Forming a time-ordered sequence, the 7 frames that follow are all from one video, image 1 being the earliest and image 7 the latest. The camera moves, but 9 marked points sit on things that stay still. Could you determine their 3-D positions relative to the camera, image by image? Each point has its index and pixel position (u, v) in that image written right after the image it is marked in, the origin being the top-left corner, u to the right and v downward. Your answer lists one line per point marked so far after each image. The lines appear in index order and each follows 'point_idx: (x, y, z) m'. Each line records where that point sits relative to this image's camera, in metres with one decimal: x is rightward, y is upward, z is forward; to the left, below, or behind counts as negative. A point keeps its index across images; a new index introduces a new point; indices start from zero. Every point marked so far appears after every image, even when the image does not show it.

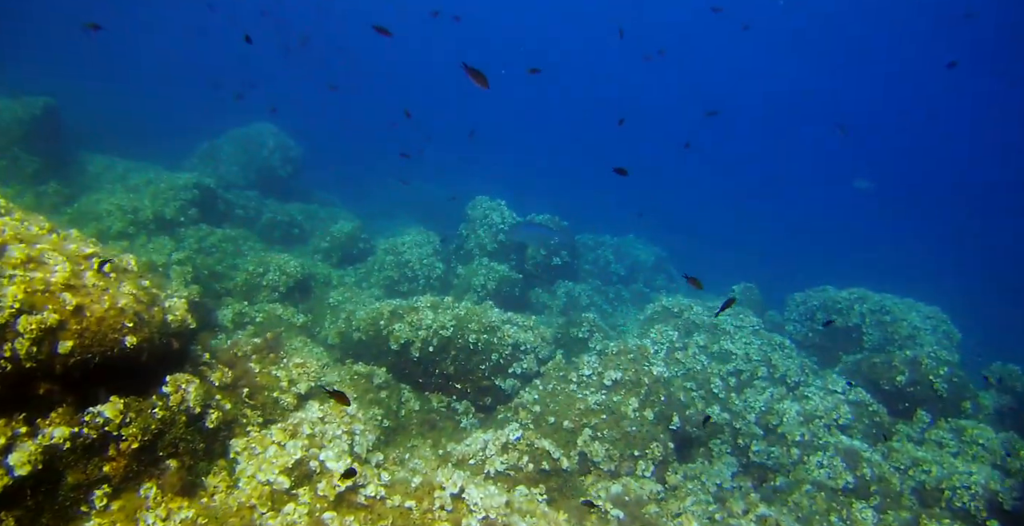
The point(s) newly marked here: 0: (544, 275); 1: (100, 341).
0: (+0.9, -0.3, +17.1) m
1: (-3.7, -0.7, +5.5) m
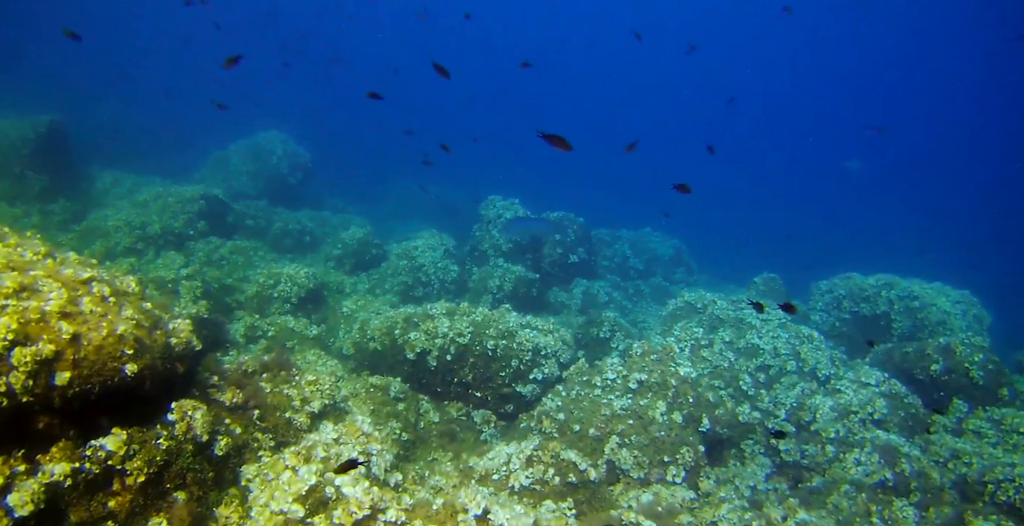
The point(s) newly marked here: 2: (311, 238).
0: (+1.3, -0.3, +16.8) m
1: (-3.5, -0.9, +5.2) m
2: (-5.4, +0.7, +16.6) m
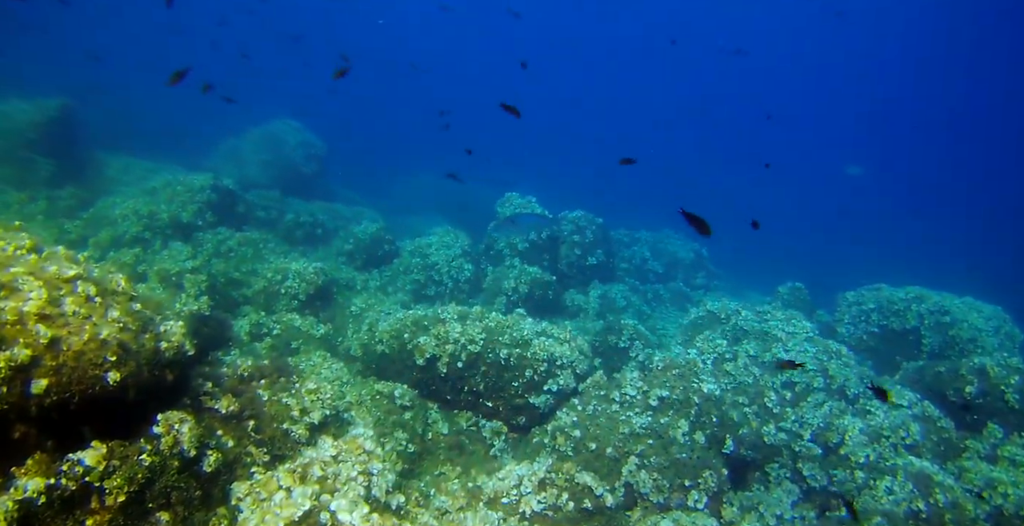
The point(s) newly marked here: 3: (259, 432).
0: (+1.8, -0.3, +16.2) m
1: (-3.4, -0.9, +4.8) m
2: (-5.0, +0.8, +16.2) m
3: (-2.5, -1.7, +6.1) m
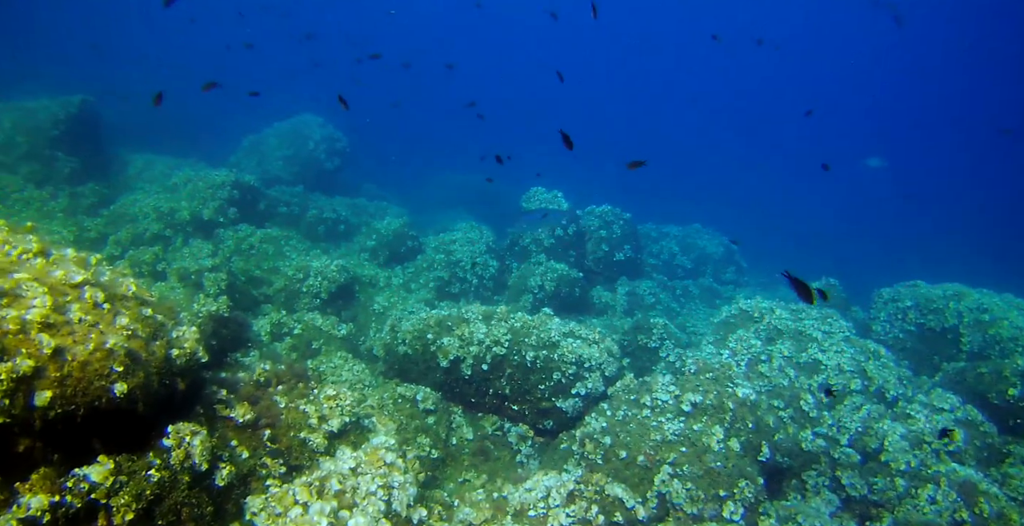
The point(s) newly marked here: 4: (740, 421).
0: (+2.4, -0.2, +15.8) m
1: (-3.2, -0.9, +4.5) m
2: (-4.4, +0.9, +16.0) m
3: (-2.3, -1.7, +5.9) m
4: (+3.1, -2.1, +8.3) m
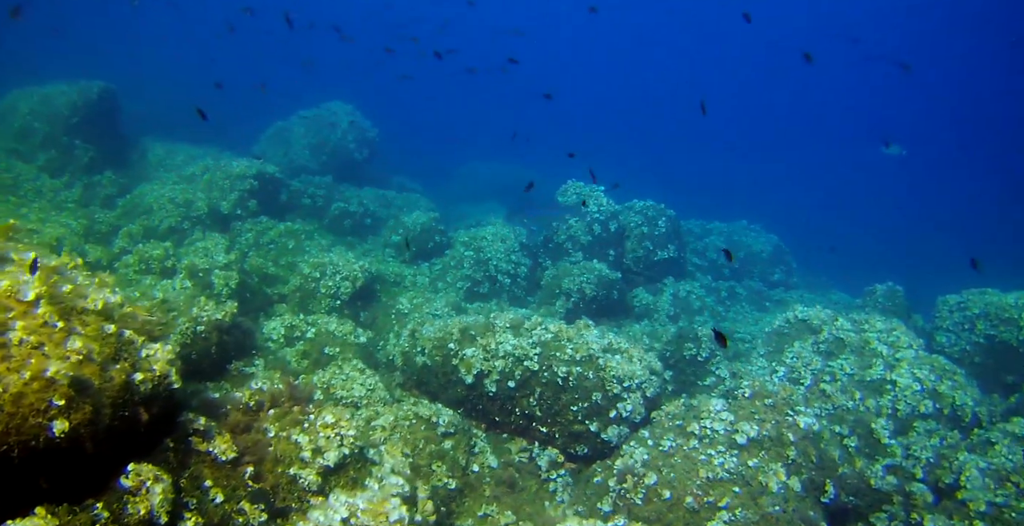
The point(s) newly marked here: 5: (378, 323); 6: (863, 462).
0: (+3.2, -0.2, +14.6) m
1: (-3.0, -1.0, +3.8) m
2: (-3.5, +1.0, +15.2) m
3: (-2.1, -1.8, +5.1) m
4: (+3.4, -2.3, +7.2) m
5: (-2.3, -1.0, +10.6) m
6: (+4.9, -2.8, +8.5) m
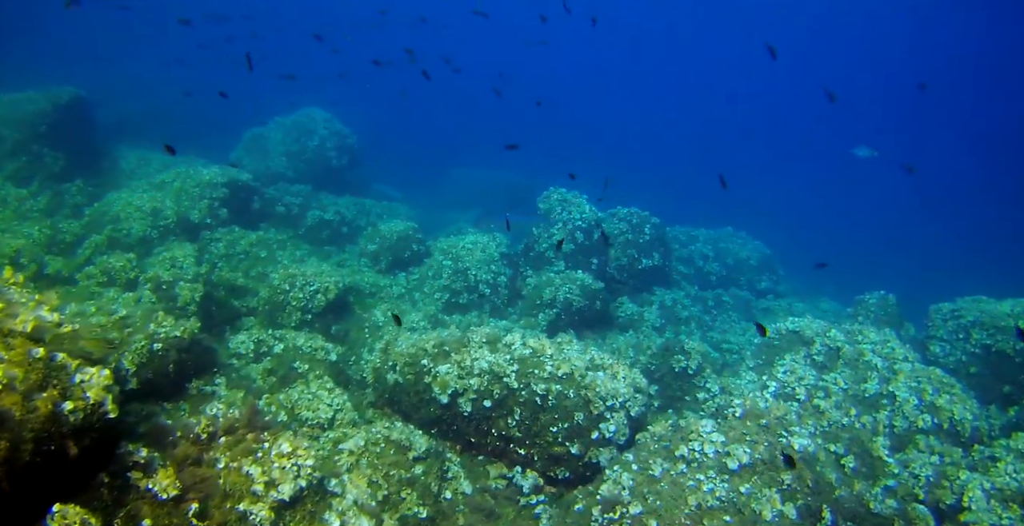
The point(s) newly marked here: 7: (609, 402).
0: (+2.8, -0.4, +14.3) m
1: (-3.2, -1.1, +3.3) m
2: (-3.9, +0.8, +14.8) m
3: (-2.3, -1.9, +4.6) m
4: (+3.2, -2.4, +6.9) m
5: (-2.7, -1.2, +10.1) m
6: (+4.6, -2.9, +8.2) m
7: (+1.2, -1.7, +7.6) m
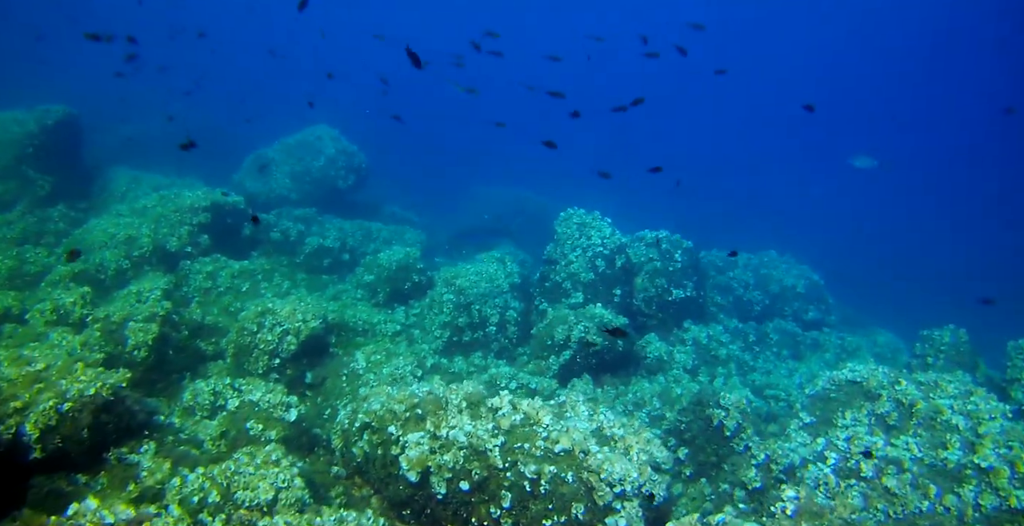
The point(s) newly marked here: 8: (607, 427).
0: (+3.0, -1.1, +12.6) m
1: (-3.6, -1.4, +2.0) m
2: (-3.6, +0.1, +13.6) m
3: (-2.6, -2.3, +3.2) m
4: (+3.0, -2.8, +5.1) m
5: (-2.6, -1.7, +8.7) m
6: (+4.5, -3.4, +6.3) m
7: (+1.0, -2.2, +6.0) m
8: (+1.0, -1.7, +6.6) m
